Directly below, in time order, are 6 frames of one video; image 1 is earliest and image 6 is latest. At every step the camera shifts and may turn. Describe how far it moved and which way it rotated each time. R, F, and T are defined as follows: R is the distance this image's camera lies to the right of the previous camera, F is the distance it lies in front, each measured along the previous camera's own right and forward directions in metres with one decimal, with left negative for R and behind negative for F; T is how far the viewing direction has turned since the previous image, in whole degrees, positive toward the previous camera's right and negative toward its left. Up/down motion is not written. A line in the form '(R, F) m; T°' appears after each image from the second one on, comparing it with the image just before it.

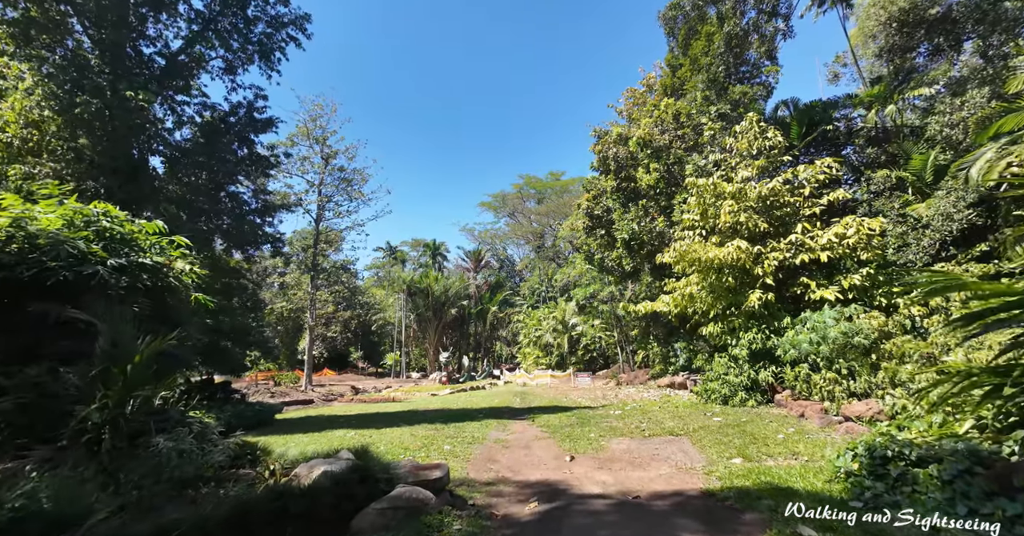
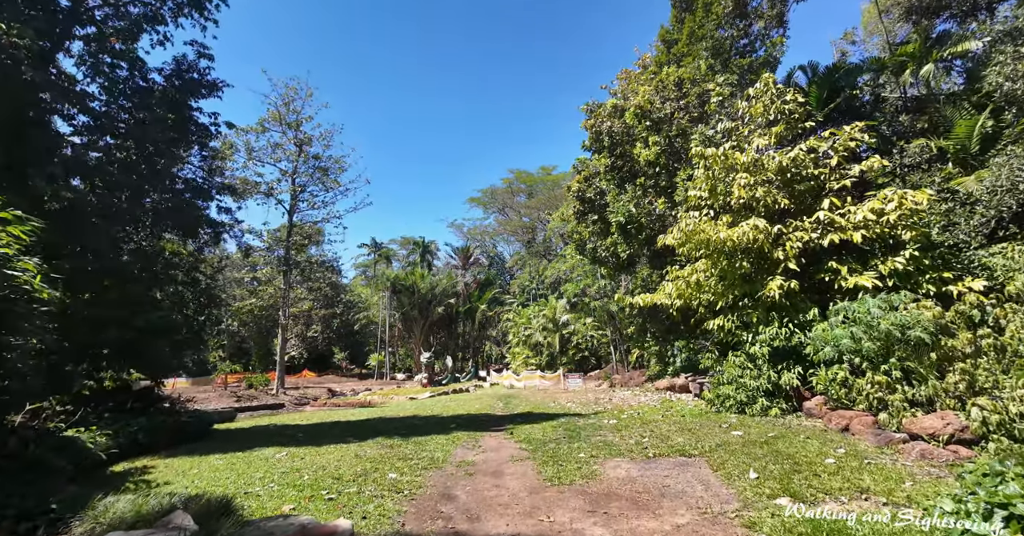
(+0.3, +1.7) m; +1°
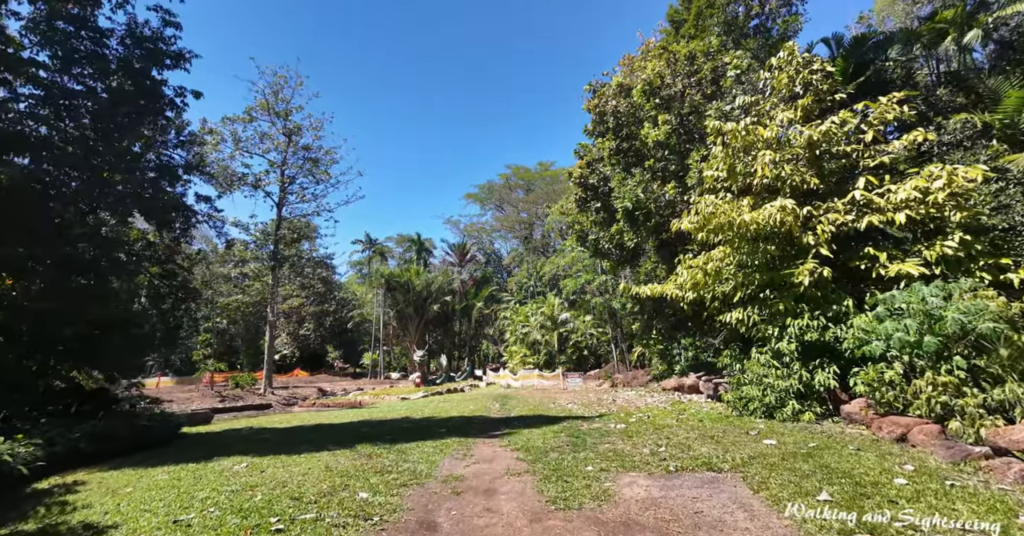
(0.0, +1.0) m; 0°
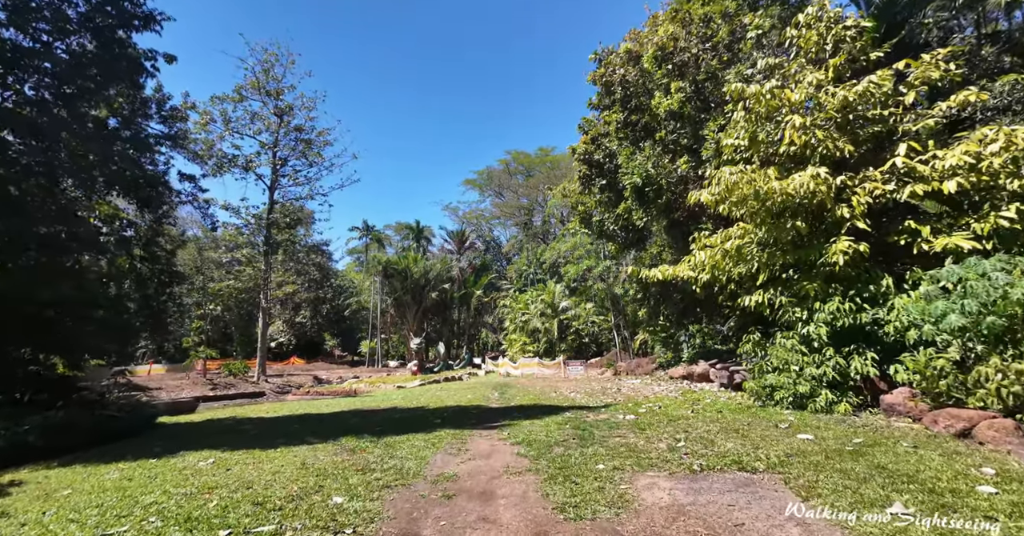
(0.0, +0.8) m; 0°
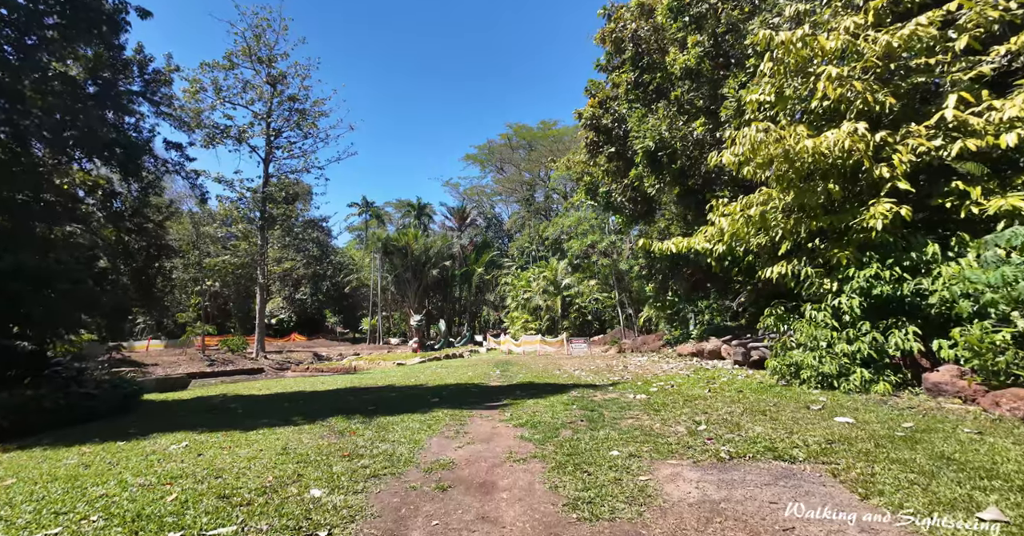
(0.0, +0.6) m; 0°
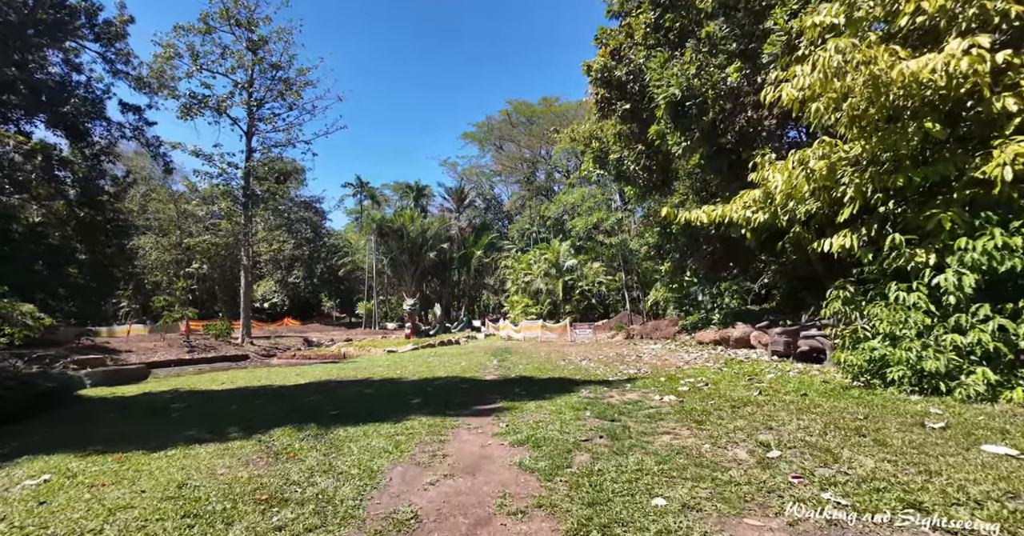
(0.0, +1.5) m; 0°
